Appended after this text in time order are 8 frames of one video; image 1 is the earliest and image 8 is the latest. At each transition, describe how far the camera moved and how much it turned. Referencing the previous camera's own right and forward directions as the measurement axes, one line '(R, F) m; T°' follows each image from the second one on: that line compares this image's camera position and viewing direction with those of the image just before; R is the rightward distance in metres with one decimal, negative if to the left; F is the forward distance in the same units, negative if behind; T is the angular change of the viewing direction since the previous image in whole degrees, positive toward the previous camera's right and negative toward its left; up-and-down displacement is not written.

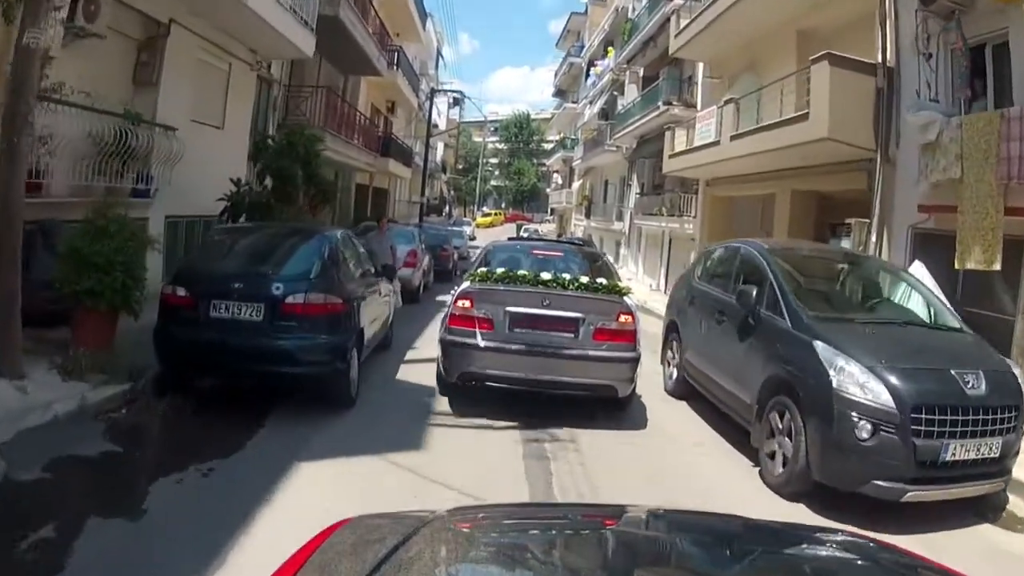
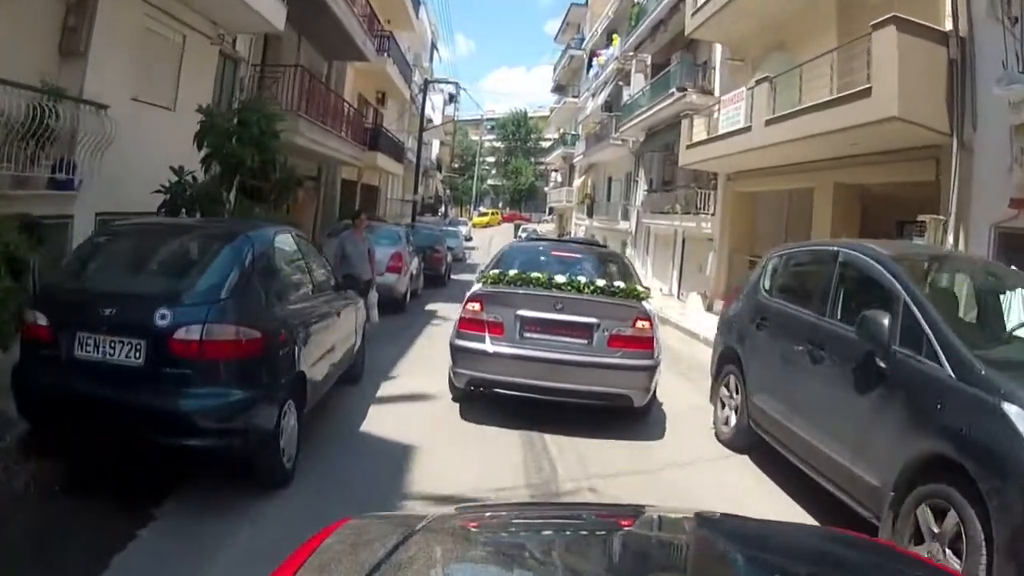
(-0.1, +1.7) m; 0°
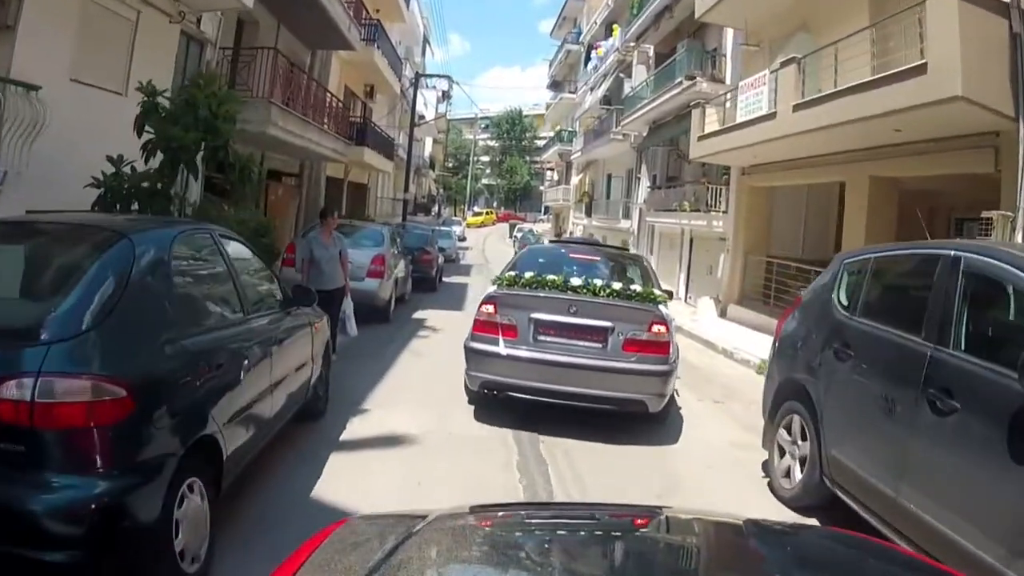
(0.0, +1.1) m; 0°
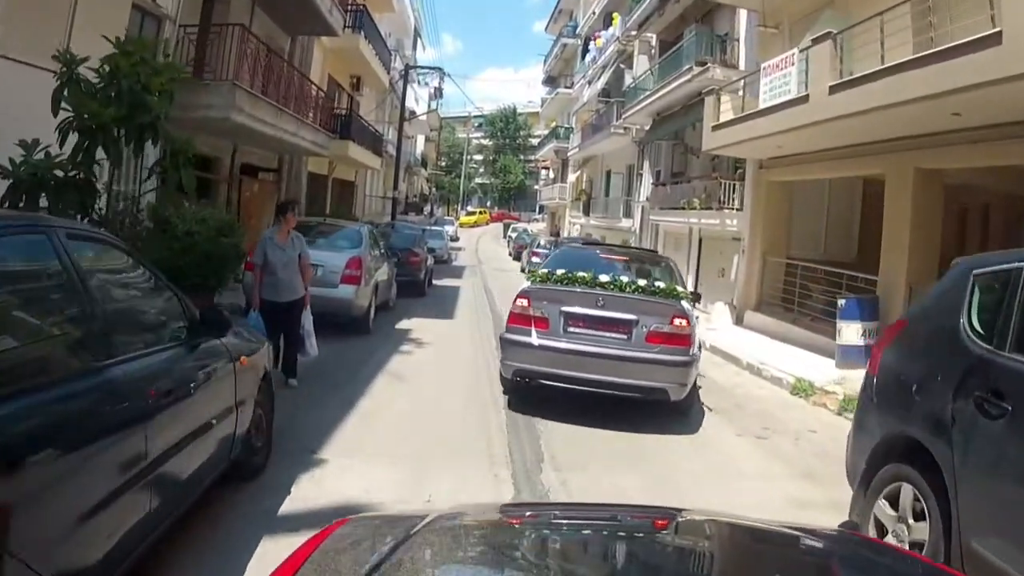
(0.0, +1.2) m; 0°
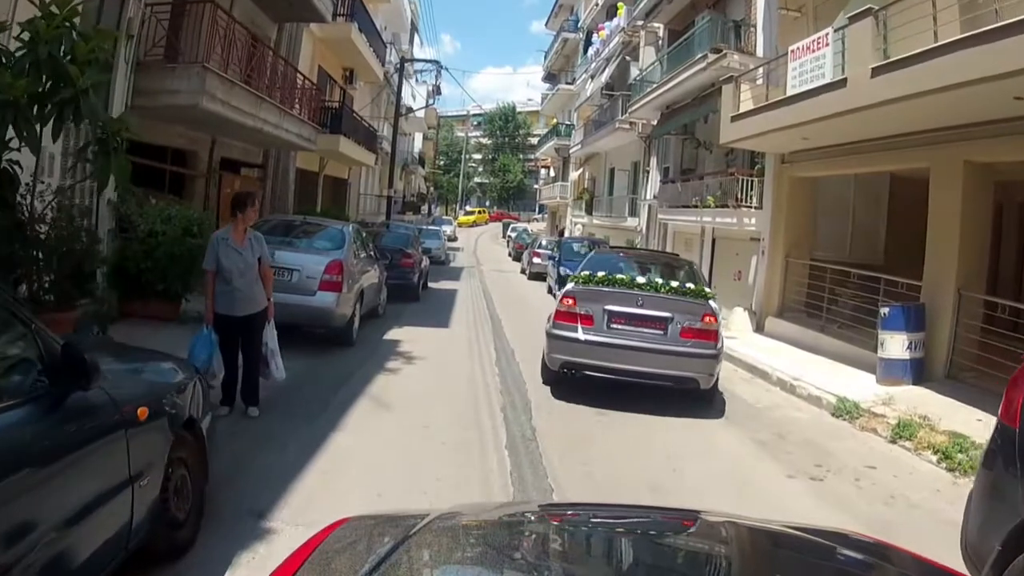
(0.0, +0.9) m; 0°
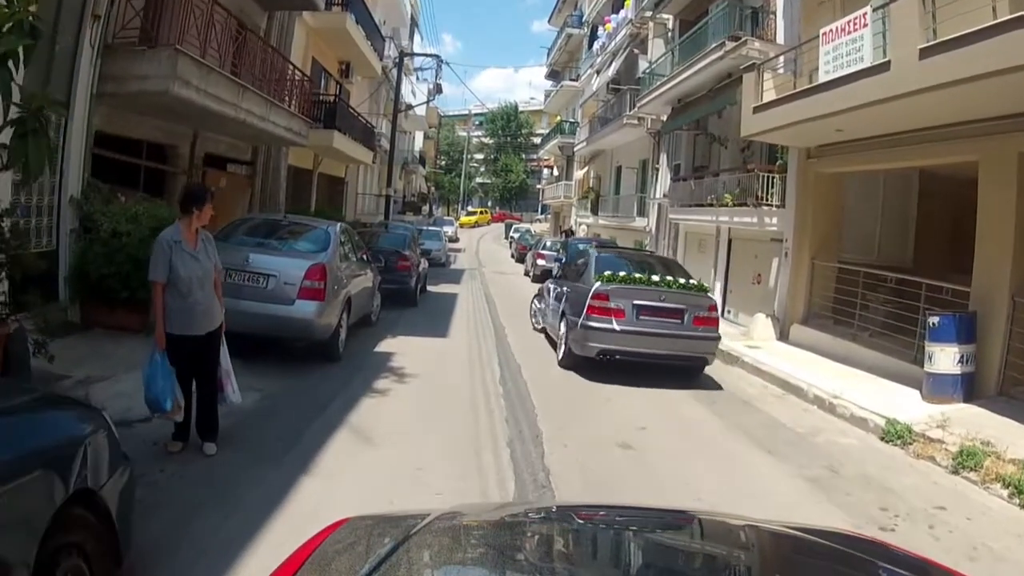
(0.0, +0.8) m; 0°
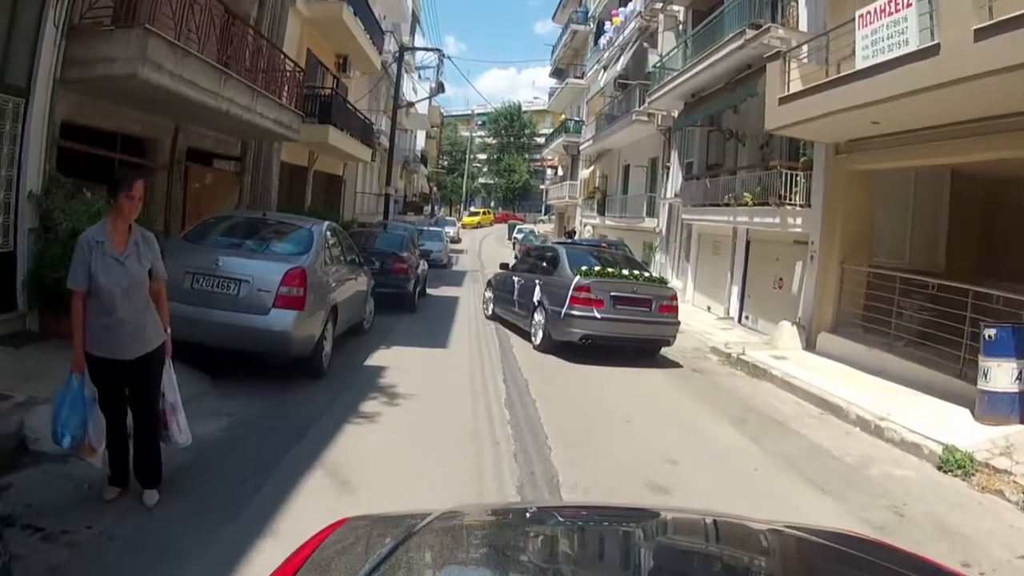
(0.0, +0.8) m; 0°
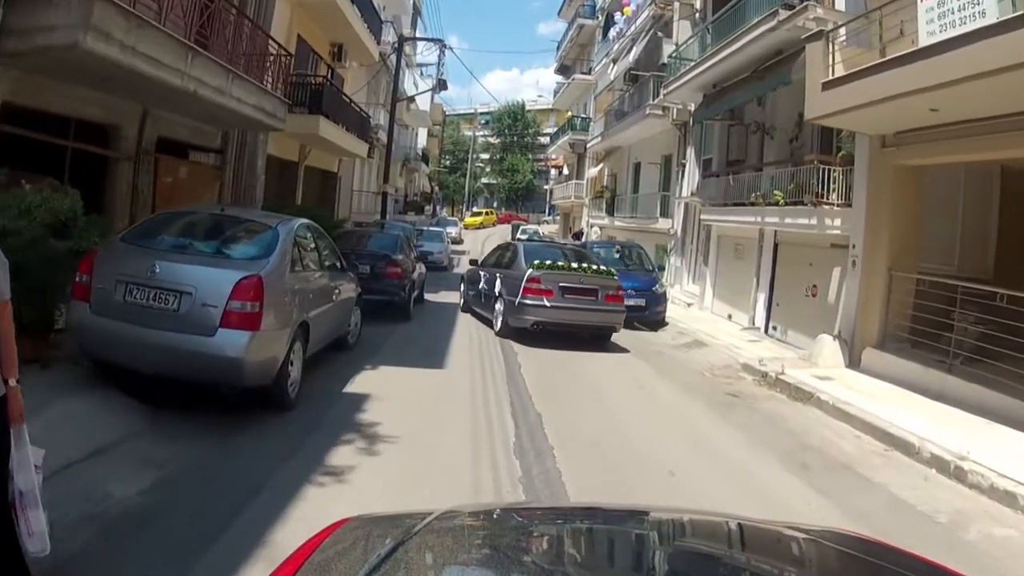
(0.0, +1.1) m; 0°
